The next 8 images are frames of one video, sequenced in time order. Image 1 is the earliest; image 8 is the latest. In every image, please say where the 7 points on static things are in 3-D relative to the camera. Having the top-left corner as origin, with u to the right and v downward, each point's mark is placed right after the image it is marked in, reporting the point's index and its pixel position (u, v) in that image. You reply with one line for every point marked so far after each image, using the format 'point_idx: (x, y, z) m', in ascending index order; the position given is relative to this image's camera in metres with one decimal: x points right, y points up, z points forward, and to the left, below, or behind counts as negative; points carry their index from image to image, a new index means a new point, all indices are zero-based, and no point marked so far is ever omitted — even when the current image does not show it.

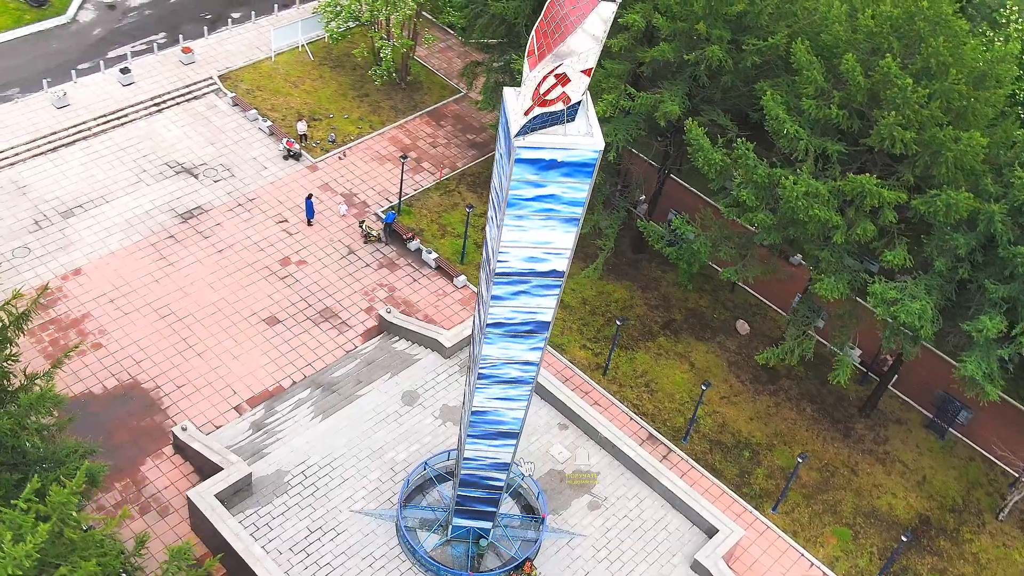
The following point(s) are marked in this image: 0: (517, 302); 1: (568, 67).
0: (+0.1, -0.2, +16.7) m
1: (+0.7, +3.0, +14.1) m
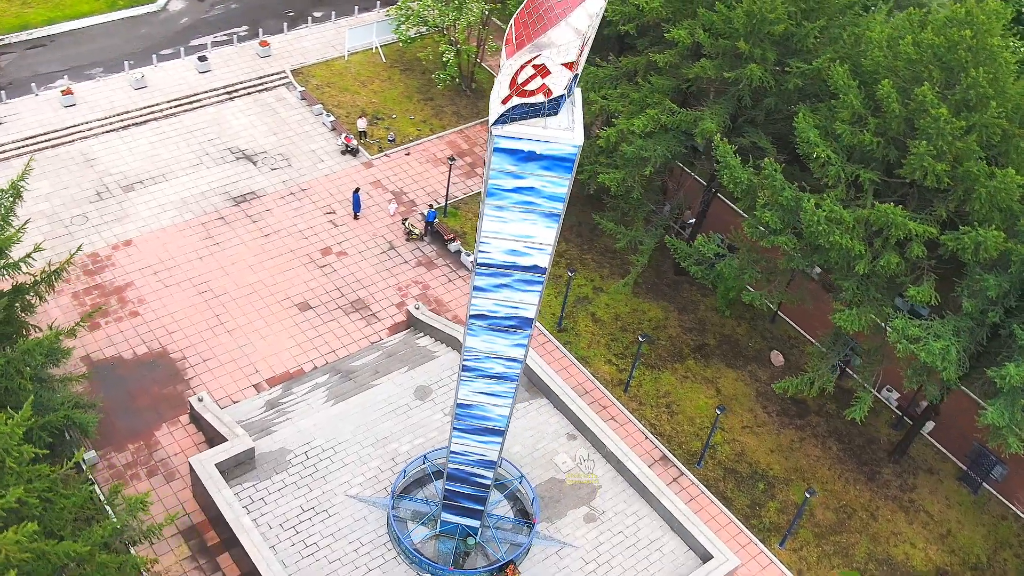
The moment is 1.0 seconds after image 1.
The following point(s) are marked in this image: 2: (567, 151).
0: (-0.2, -0.1, +16.7) m
1: (+0.5, +3.1, +14.1) m
2: (+0.8, +1.9, +14.7) m
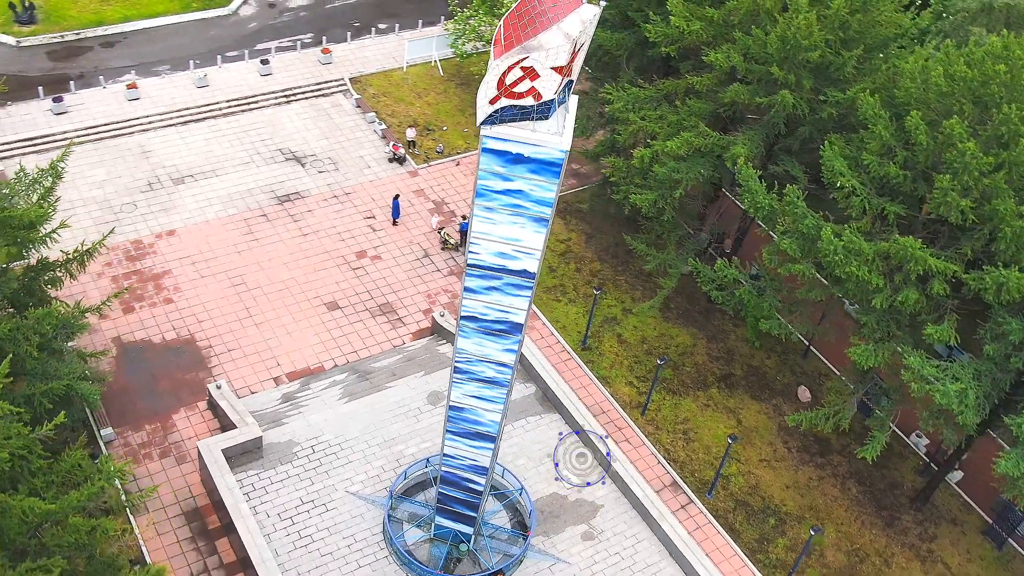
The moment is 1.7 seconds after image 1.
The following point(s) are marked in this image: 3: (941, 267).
0: (-0.4, -0.2, +16.8) m
1: (+0.3, +3.1, +14.2) m
2: (+0.6, +1.9, +14.7) m
3: (+8.1, +0.4, +19.7) m
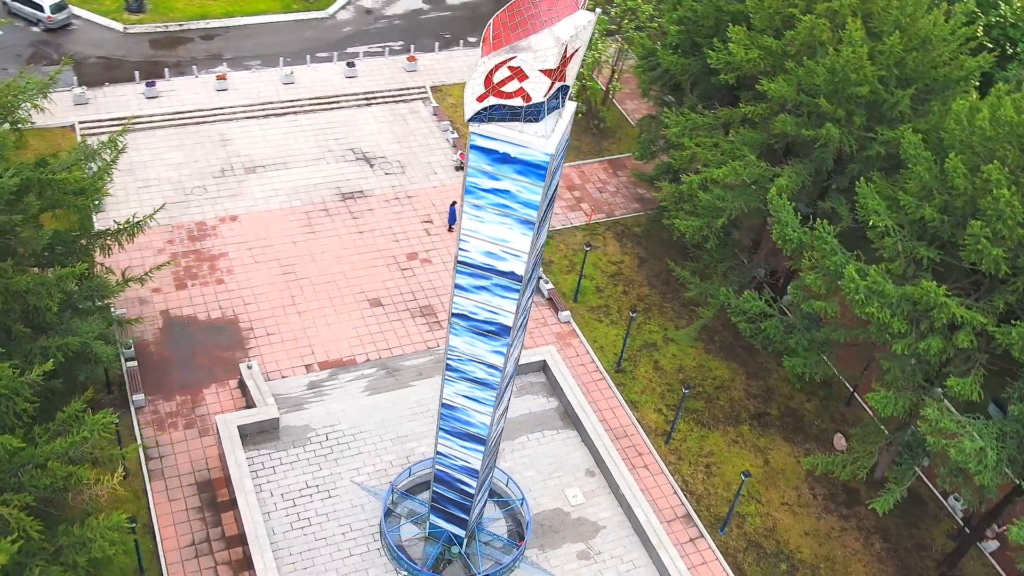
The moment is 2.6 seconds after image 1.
0: (-0.5, -0.1, +16.9) m
1: (+0.2, +3.1, +14.3) m
2: (+0.4, +1.9, +14.8) m
3: (+8.2, -0.5, +18.9) m
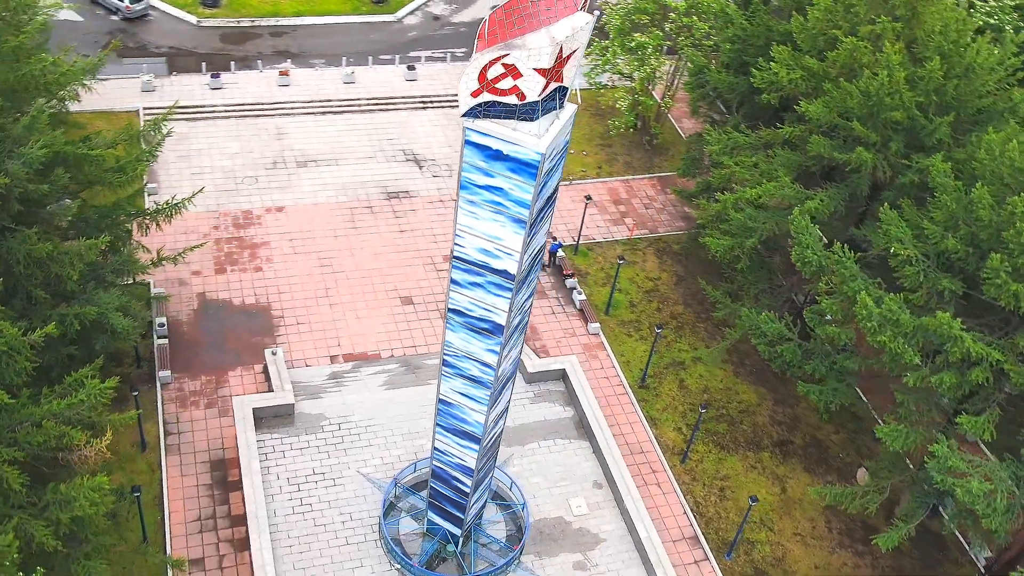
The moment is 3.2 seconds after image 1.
0: (-0.6, -0.1, +17.0) m
1: (+0.1, +3.1, +14.4) m
2: (+0.3, +1.9, +14.9) m
3: (+8.2, -1.1, +18.2) m
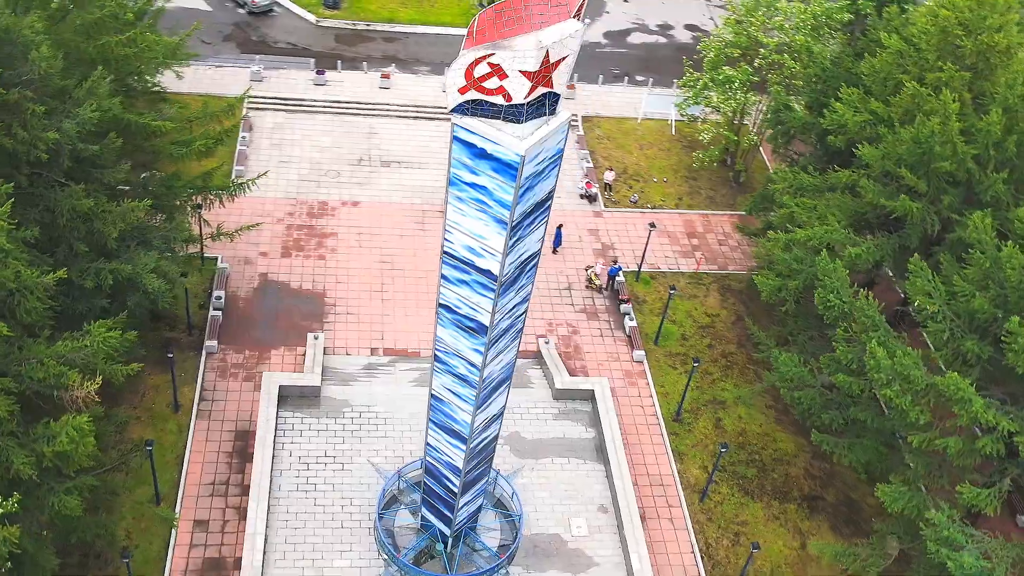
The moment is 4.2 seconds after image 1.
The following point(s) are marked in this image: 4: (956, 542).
0: (-0.9, 0.0, +17.2) m
1: (-0.1, +3.2, +14.6) m
2: (0.0, +1.9, +15.0) m
3: (+7.9, -2.2, +17.1) m
4: (+7.5, -4.3, +17.5) m
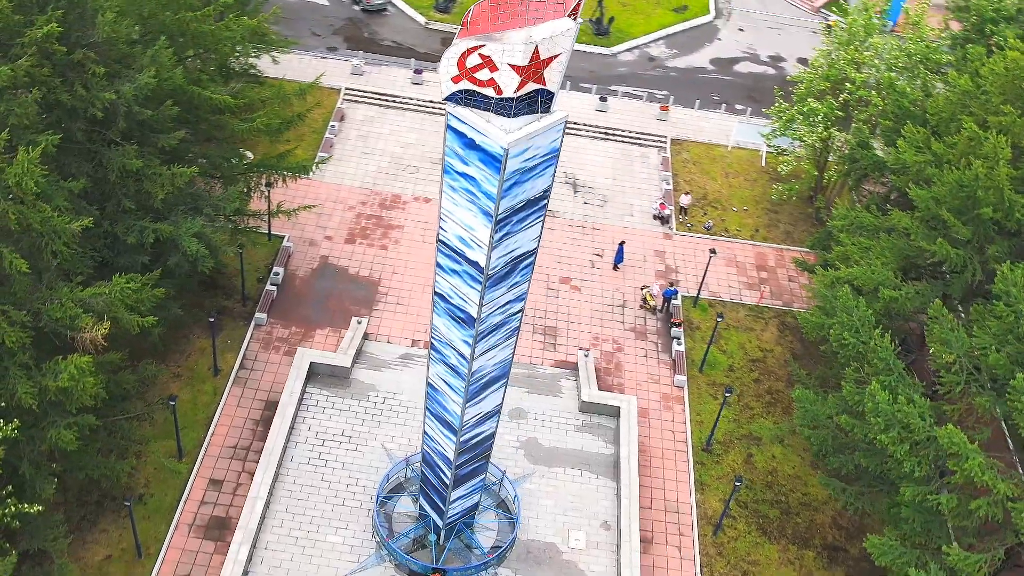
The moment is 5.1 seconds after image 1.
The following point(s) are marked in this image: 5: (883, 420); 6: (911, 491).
0: (-1.0, +0.1, +17.4) m
1: (-0.2, +3.3, +14.8) m
2: (-0.2, +2.0, +15.1) m
3: (+7.4, -3.0, +16.1) m
4: (+6.7, -5.0, +16.5) m
5: (+6.1, -2.2, +17.2) m
6: (+6.6, -3.3, +17.2) m
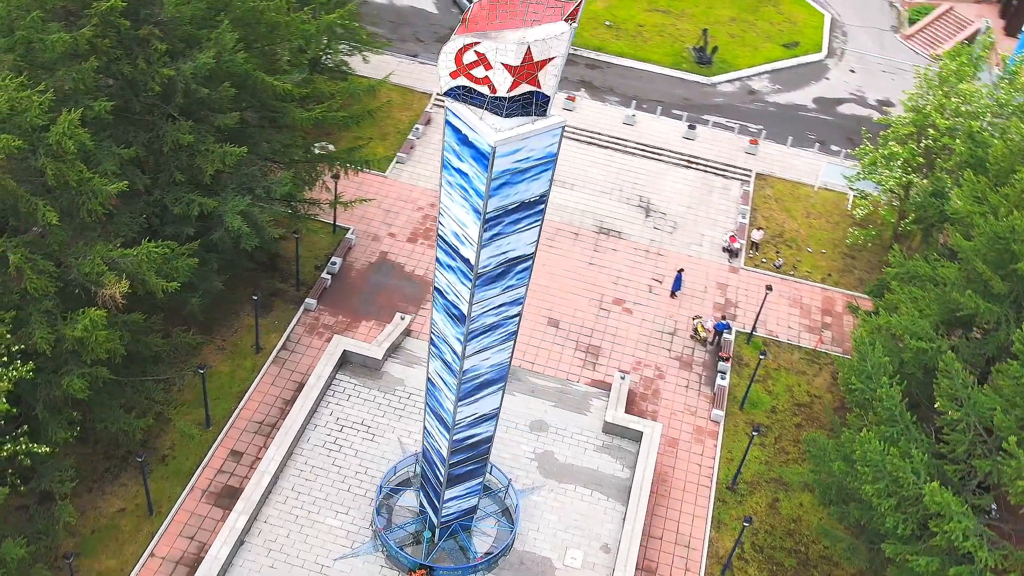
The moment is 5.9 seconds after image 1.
0: (-1.1, +0.2, +17.5) m
1: (-0.3, +3.4, +14.9) m
2: (-0.4, +2.1, +15.2) m
3: (+6.6, -3.8, +15.1) m
4: (+5.8, -5.7, +15.5) m
5: (+5.7, -2.8, +16.4) m
6: (+6.0, -4.1, +16.3) m
